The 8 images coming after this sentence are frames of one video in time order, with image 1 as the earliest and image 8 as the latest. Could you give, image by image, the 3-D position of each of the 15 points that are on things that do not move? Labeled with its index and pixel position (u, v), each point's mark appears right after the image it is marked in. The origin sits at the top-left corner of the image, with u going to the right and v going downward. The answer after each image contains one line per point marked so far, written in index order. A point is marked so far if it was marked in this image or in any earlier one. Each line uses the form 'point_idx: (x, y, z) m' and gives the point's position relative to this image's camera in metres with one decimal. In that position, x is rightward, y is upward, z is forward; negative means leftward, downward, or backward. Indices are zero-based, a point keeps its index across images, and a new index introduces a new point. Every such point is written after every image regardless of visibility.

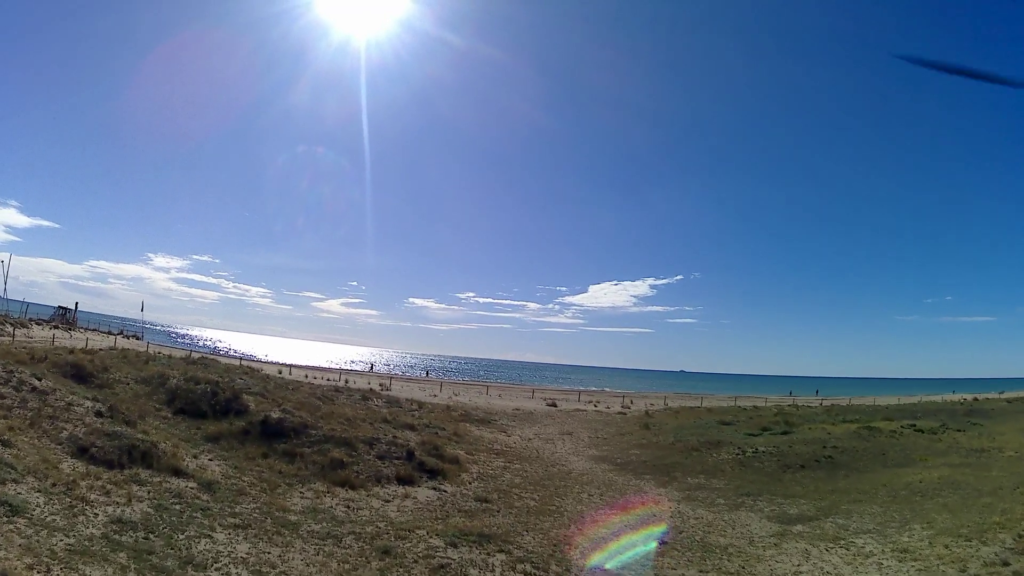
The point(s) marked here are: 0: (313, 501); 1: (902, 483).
0: (-6.7, -7.1, +18.3) m
1: (+11.3, -5.7, +15.8) m
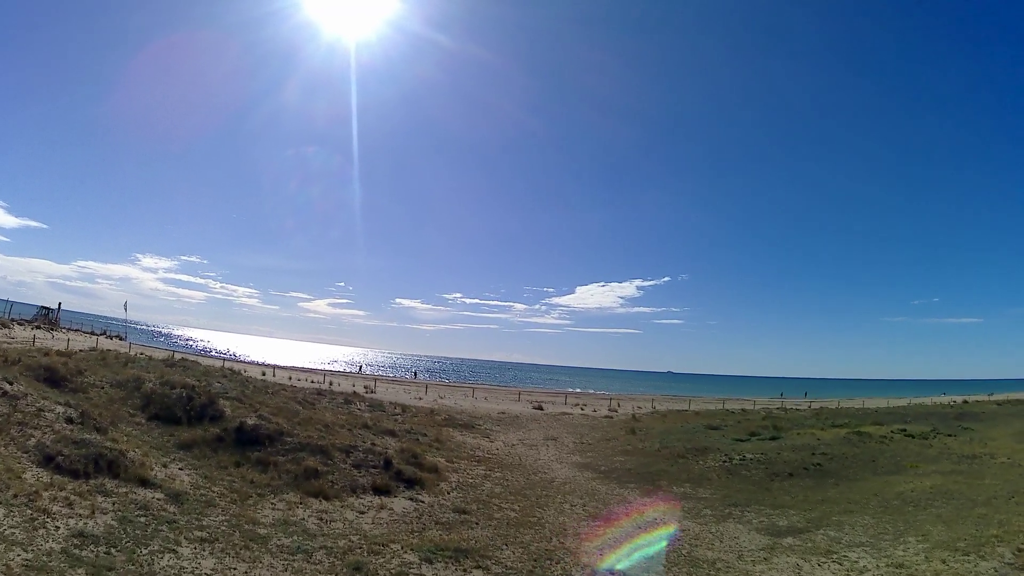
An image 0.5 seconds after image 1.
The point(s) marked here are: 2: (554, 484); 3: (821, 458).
0: (-7.3, -7.2, +17.5) m
1: (+10.7, -5.8, +15.3) m
2: (+1.5, -7.0, +19.6) m
3: (+10.9, -6.0, +19.1) m
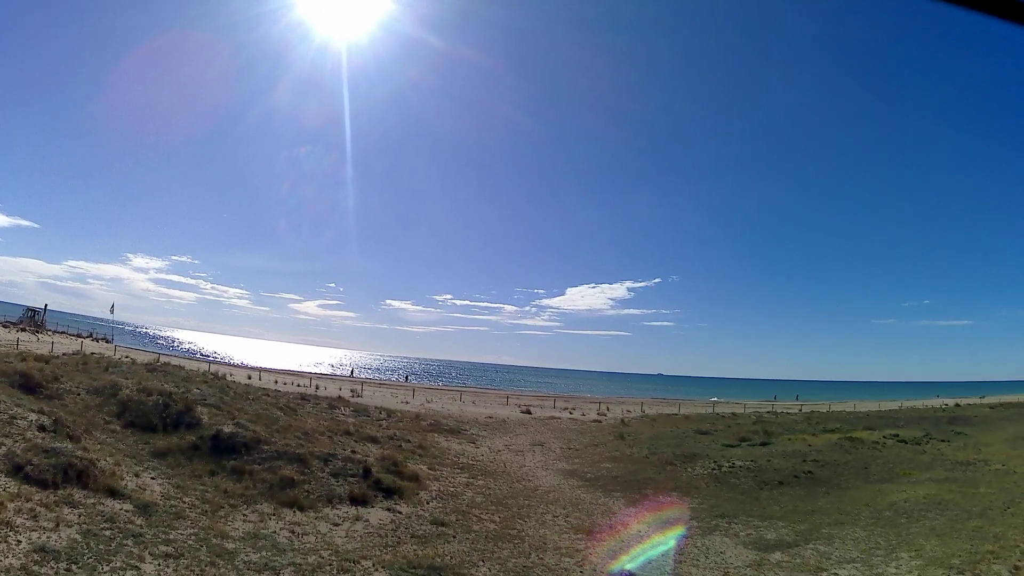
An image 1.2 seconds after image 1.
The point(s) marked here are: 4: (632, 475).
0: (-7.9, -7.3, +16.8) m
1: (+10.1, -5.8, +14.7) m
2: (+0.9, -7.1, +18.9) m
3: (+10.2, -6.1, +18.6) m
4: (+4.3, -6.8, +19.7) m
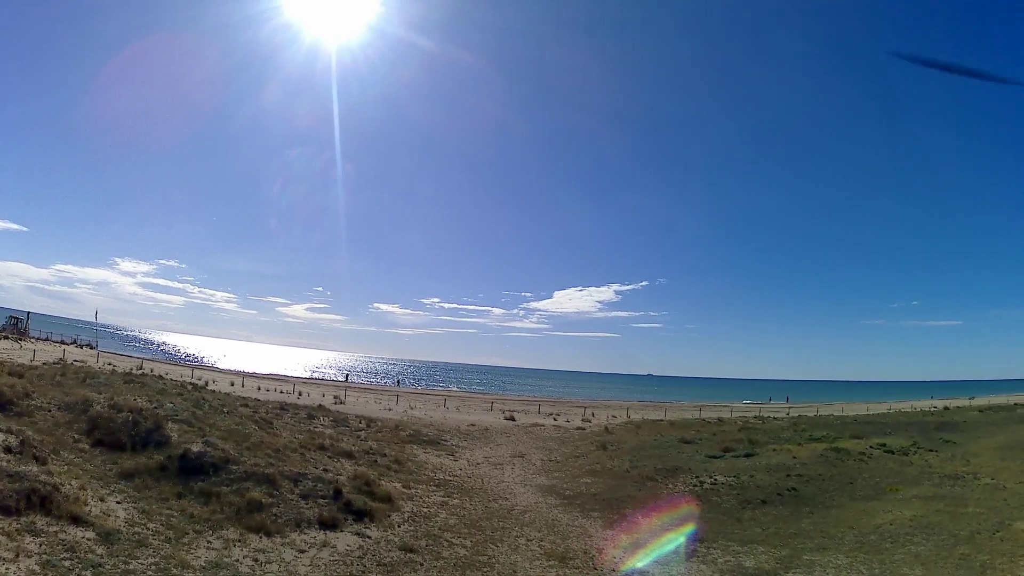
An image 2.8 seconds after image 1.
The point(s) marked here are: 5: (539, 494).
0: (-8.7, -7.8, +16.1) m
1: (+9.3, -6.2, +14.1) m
2: (+0.1, -7.5, +18.3) m
3: (+9.4, -6.4, +18.0) m
4: (+3.5, -7.2, +19.1) m
5: (+1.0, -7.5, +19.8) m
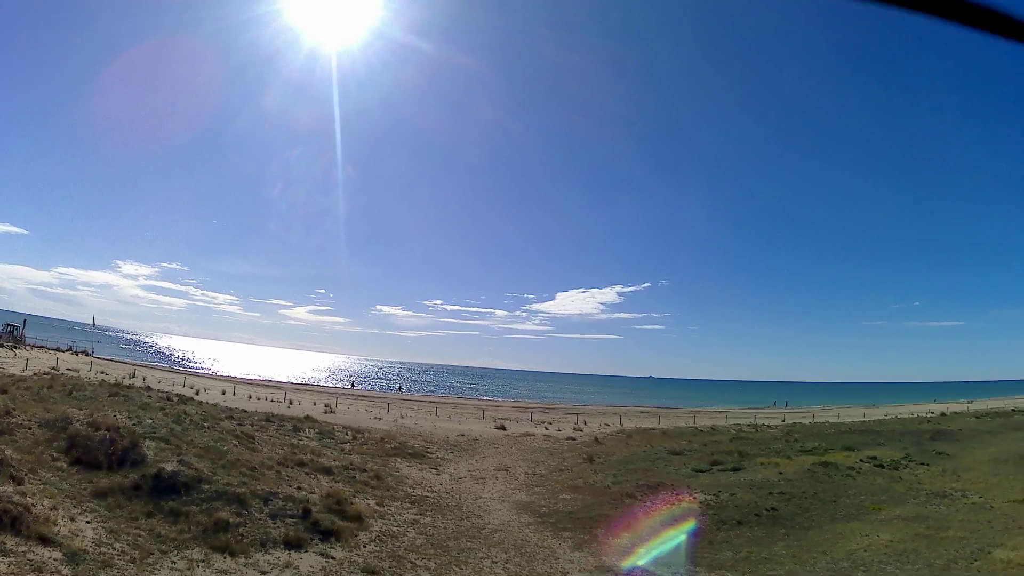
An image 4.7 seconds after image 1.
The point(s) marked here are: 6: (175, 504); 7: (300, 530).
0: (-9.7, -8.4, +15.7) m
1: (+8.3, -6.5, +13.5) m
2: (-0.9, -8.0, +17.8) m
3: (+8.4, -6.7, +17.3) m
4: (+2.6, -7.6, +18.6) m
5: (+0.1, -7.9, +19.3) m
6: (-12.4, -7.9, +20.0) m
7: (-7.0, -8.1, +18.1) m
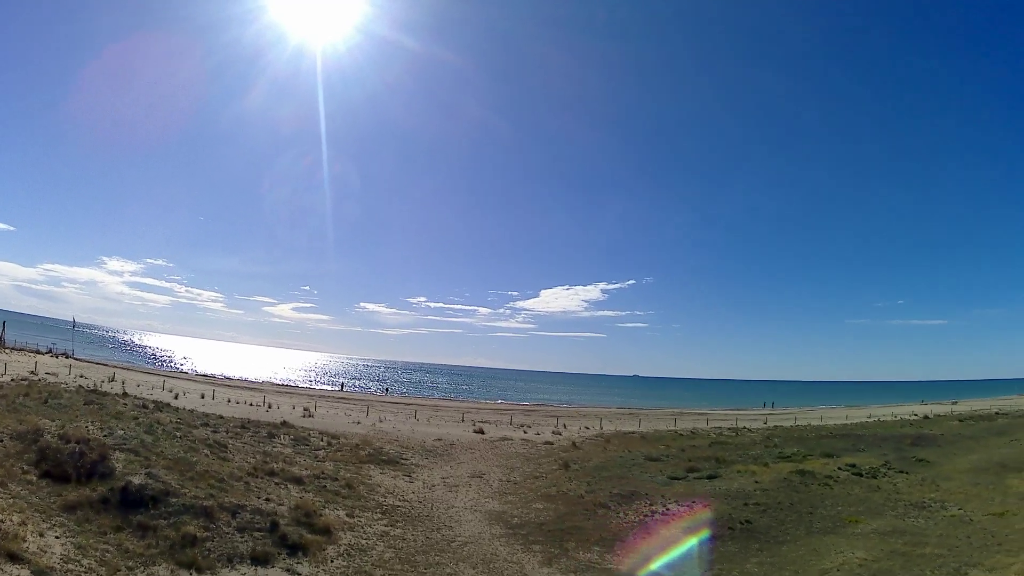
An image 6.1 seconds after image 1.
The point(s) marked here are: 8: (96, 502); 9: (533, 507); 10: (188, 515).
0: (-10.6, -8.6, +15.1) m
1: (+7.4, -6.8, +13.1) m
2: (-1.8, -8.2, +17.3) m
3: (+7.5, -6.9, +16.9) m
4: (+1.6, -7.8, +18.1) m
5: (-0.9, -8.1, +18.8) m
6: (-13.4, -8.1, +19.3) m
7: (-8.0, -8.3, +17.5) m
8: (-15.6, -7.7, +19.9) m
9: (+0.8, -8.0, +19.8) m
10: (-11.8, -8.0, +19.7) m
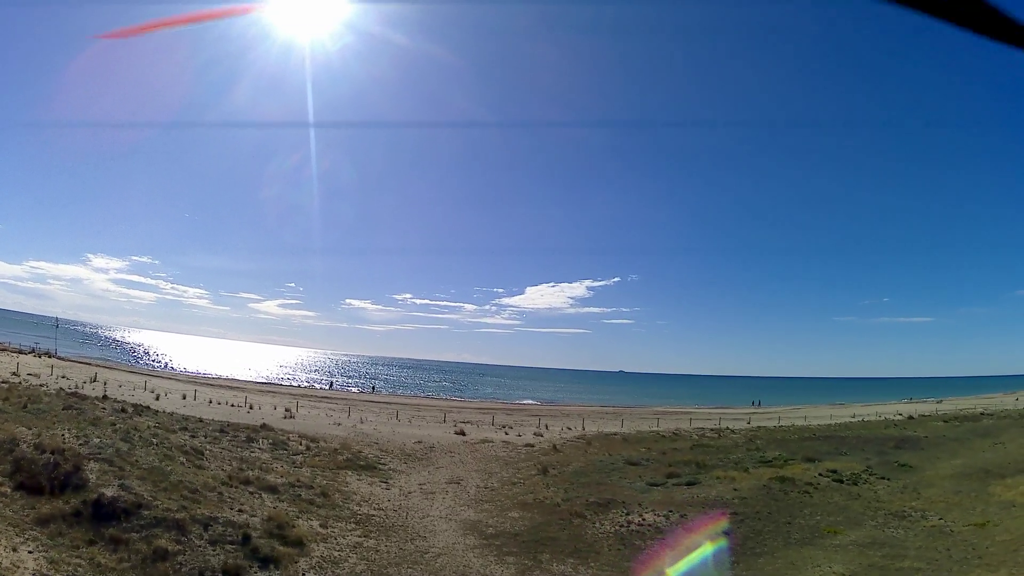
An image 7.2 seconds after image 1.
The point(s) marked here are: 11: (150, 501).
0: (-11.4, -8.8, +14.5) m
1: (+6.6, -6.9, +12.7) m
2: (-2.6, -8.4, +16.8) m
3: (+6.7, -7.1, +16.5) m
4: (+0.8, -7.9, +17.7) m
5: (-1.7, -8.3, +18.3) m
6: (-14.2, -8.2, +18.7) m
7: (-8.8, -8.4, +16.9) m
8: (-16.5, -7.9, +19.3) m
9: (-0.1, -8.1, +19.4) m
10: (-12.7, -8.2, +19.1) m
11: (-14.3, -7.8, +21.0) m
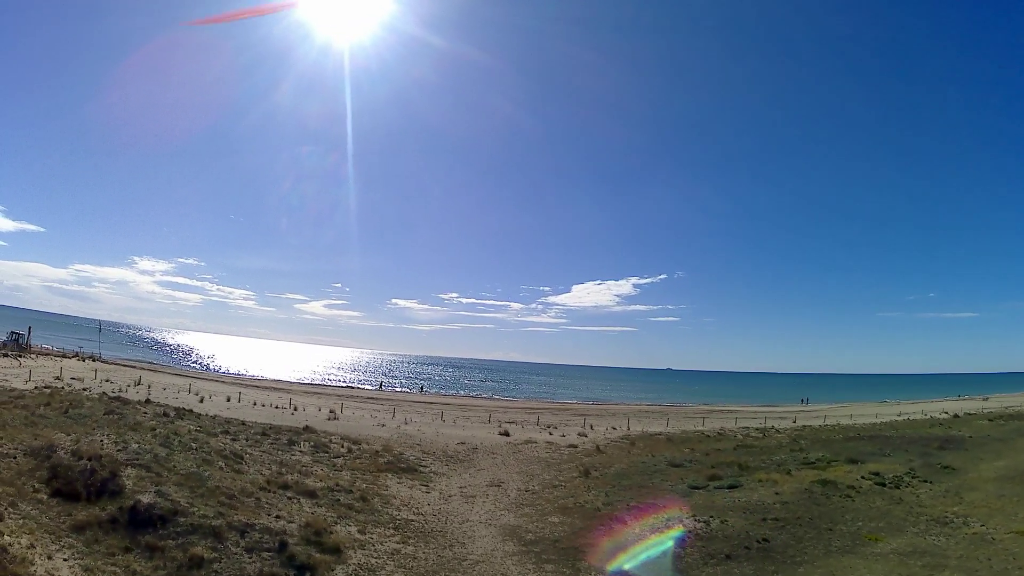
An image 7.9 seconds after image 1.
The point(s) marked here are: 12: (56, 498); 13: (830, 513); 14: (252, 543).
0: (-10.3, -9.4, +15.6) m
1: (+7.6, -7.2, +12.8) m
2: (-1.4, -8.8, +17.4) m
3: (+7.9, -7.3, +16.6) m
4: (+2.0, -8.3, +18.1) m
5: (-0.4, -8.7, +18.9) m
6: (-12.8, -8.9, +20.0) m
7: (-7.5, -9.0, +17.9) m
8: (-15.1, -8.6, +20.7) m
9: (+1.3, -8.4, +19.8) m
10: (-11.3, -8.8, +20.2) m
11: (-12.8, -8.4, +22.2) m
12: (-18.2, -8.3, +22.3) m
13: (+10.0, -7.1, +17.2) m
14: (-8.8, -8.8, +19.4) m
